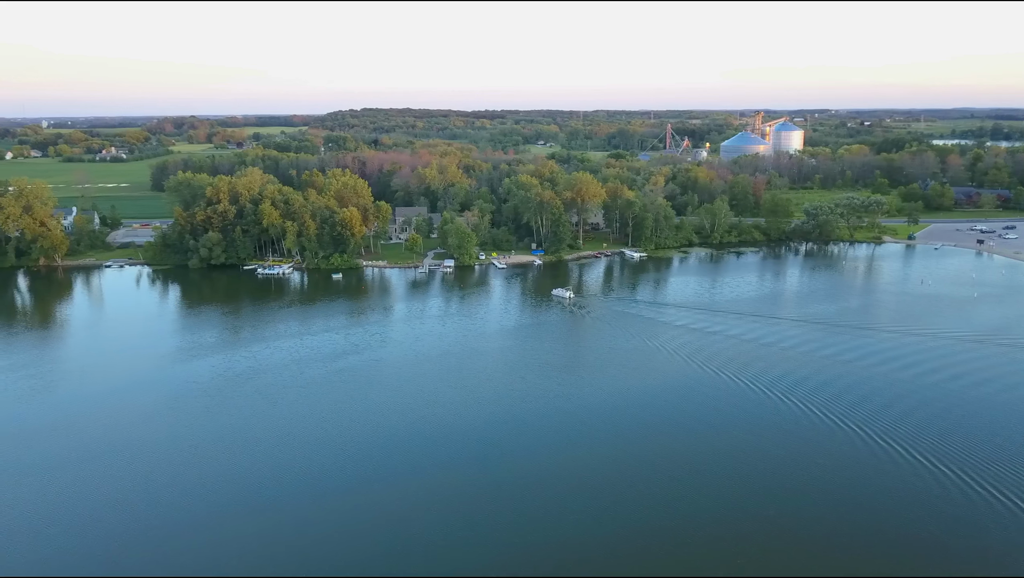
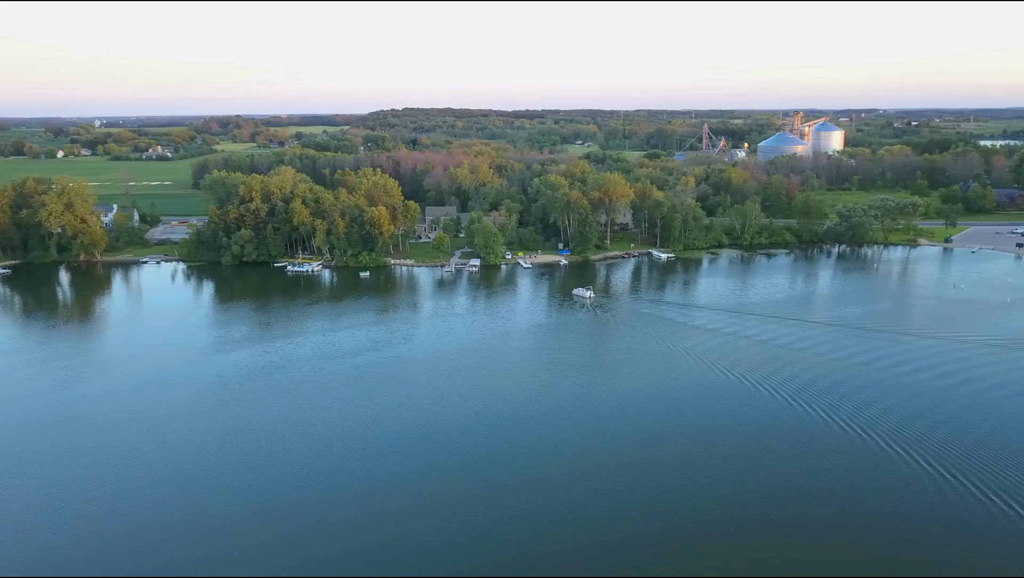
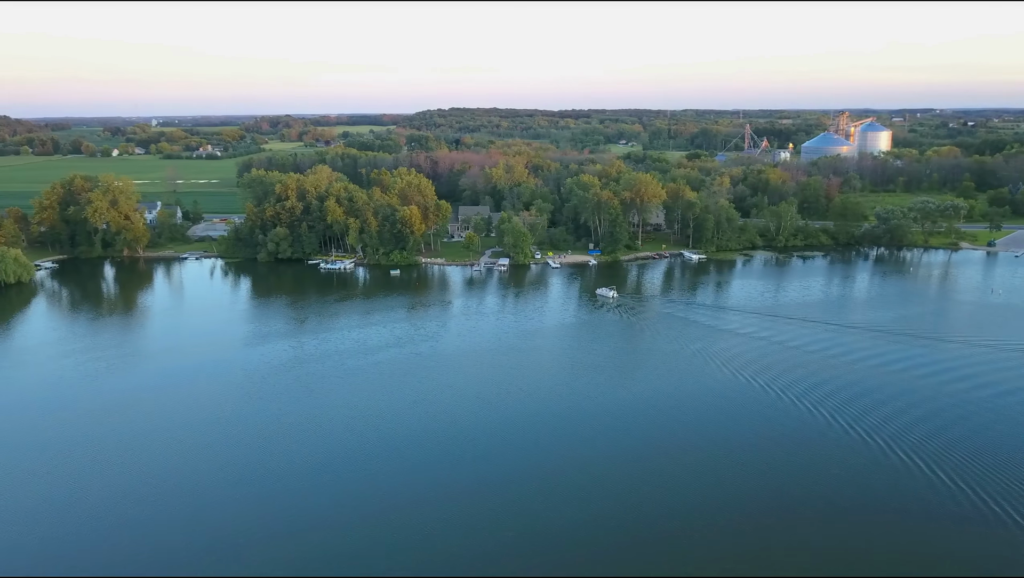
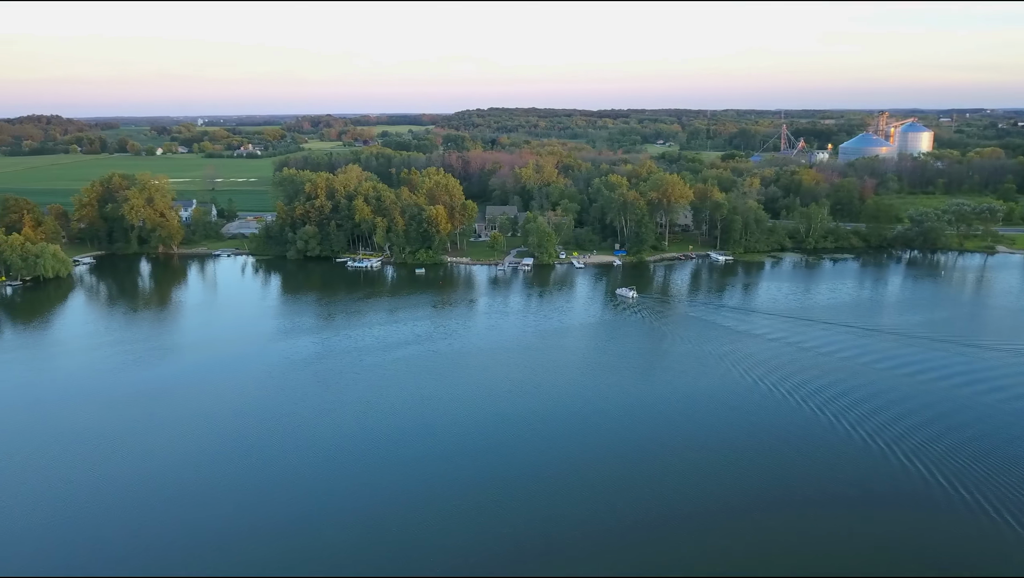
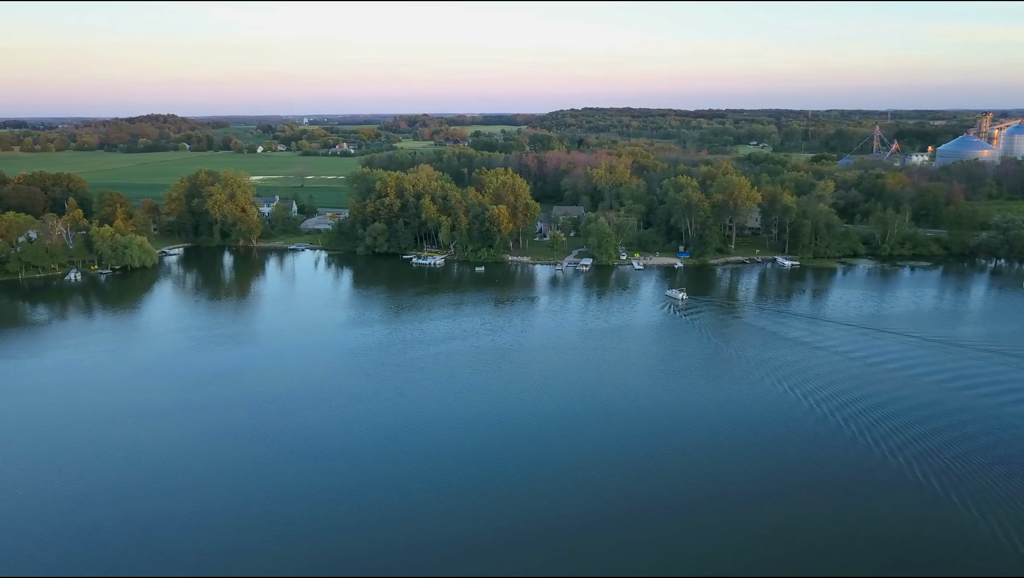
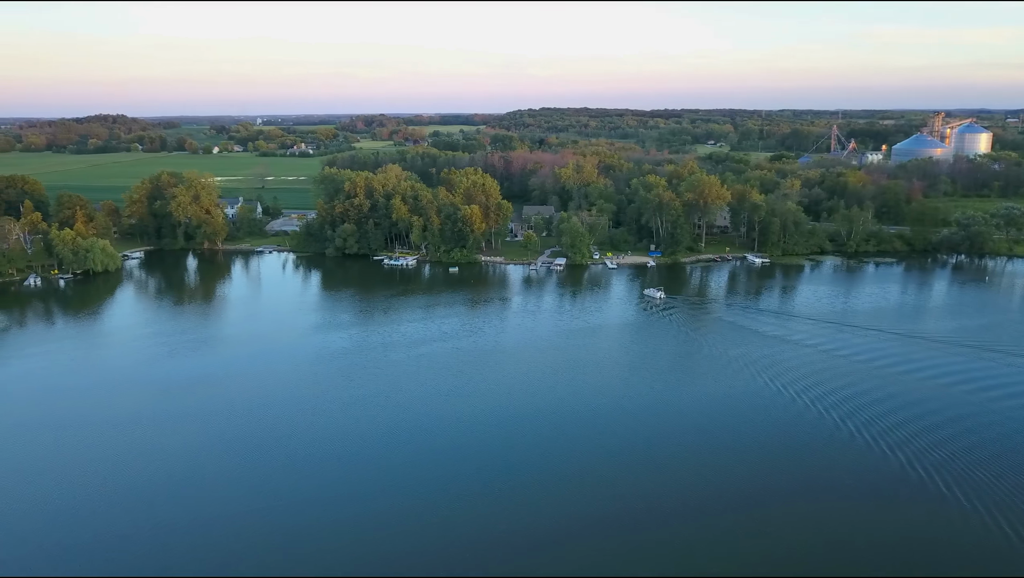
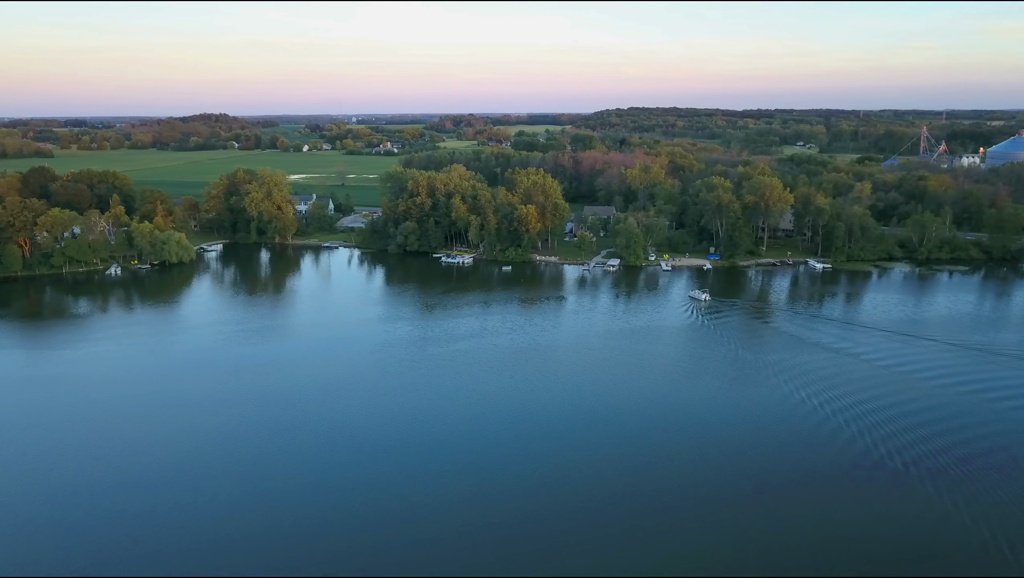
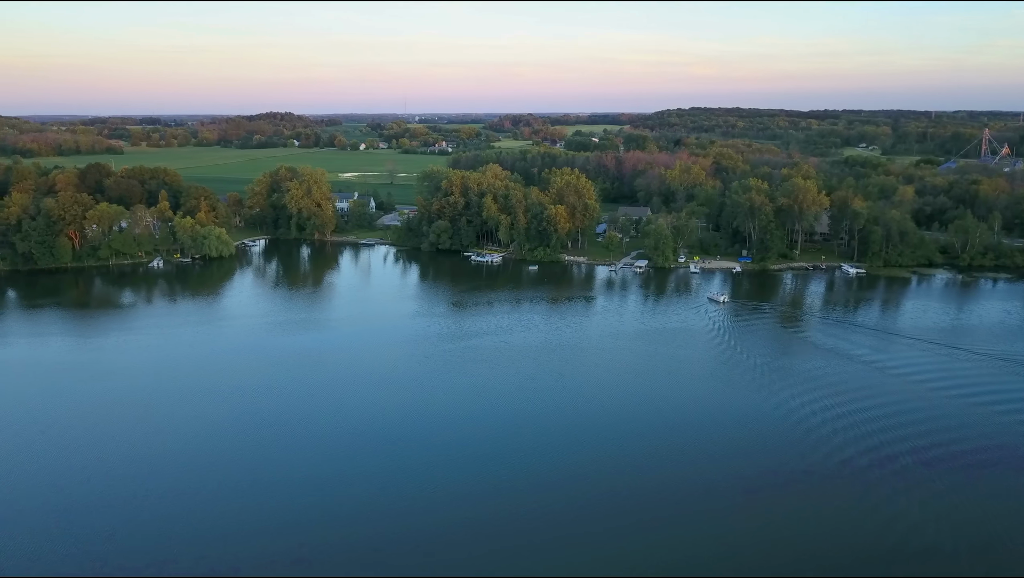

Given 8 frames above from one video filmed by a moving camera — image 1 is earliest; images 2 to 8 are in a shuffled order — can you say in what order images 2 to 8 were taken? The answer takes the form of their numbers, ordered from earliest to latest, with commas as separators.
2, 3, 4, 6, 5, 7, 8
